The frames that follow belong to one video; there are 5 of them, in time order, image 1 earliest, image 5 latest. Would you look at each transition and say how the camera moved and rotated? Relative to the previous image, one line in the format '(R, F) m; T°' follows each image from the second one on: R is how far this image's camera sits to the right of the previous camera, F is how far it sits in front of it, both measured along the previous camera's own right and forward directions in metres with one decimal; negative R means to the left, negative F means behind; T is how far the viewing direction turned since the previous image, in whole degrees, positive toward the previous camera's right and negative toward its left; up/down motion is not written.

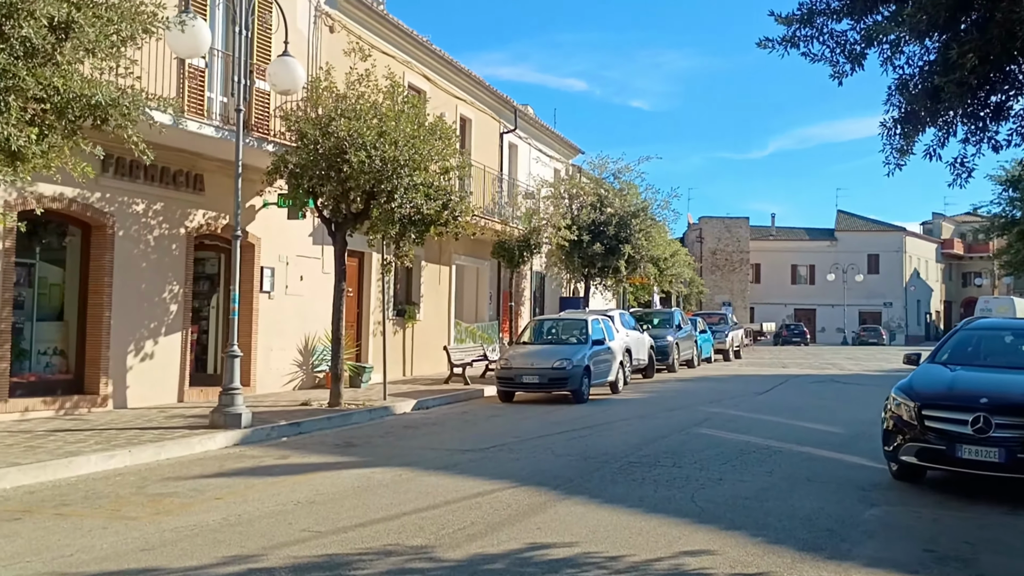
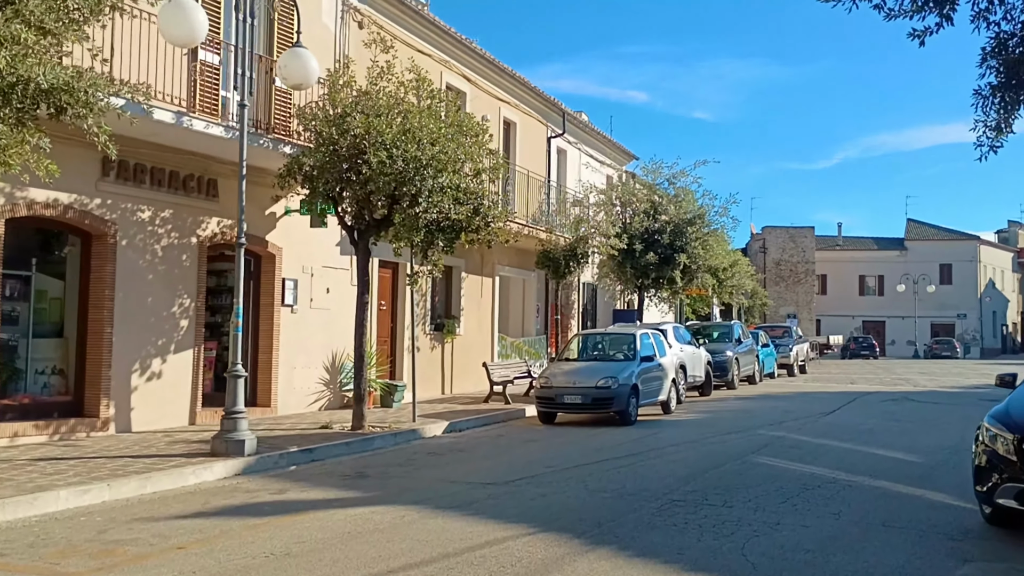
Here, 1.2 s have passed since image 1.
(+0.3, +1.2) m; -3°
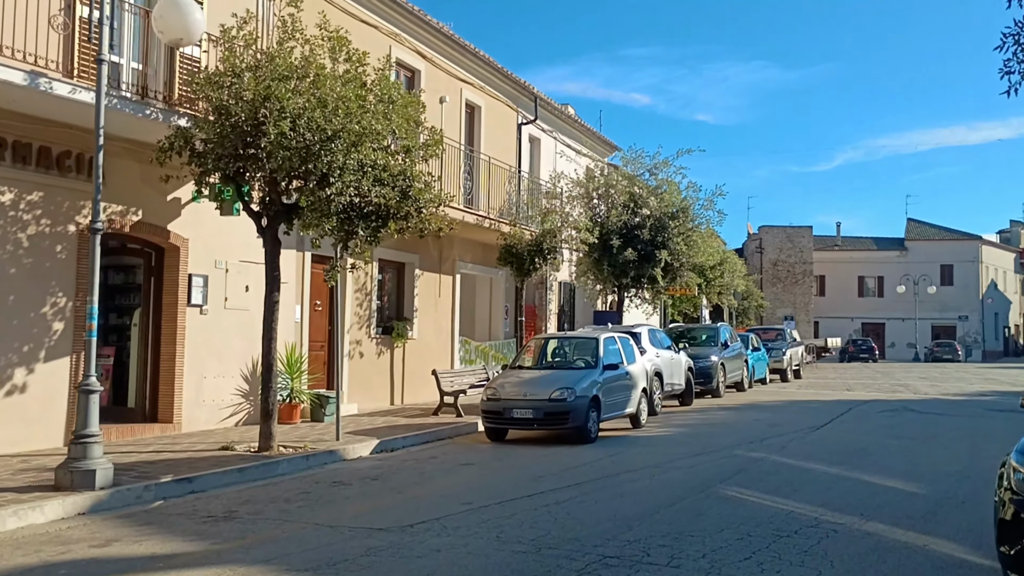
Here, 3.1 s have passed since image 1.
(+0.6, +1.9) m; 0°
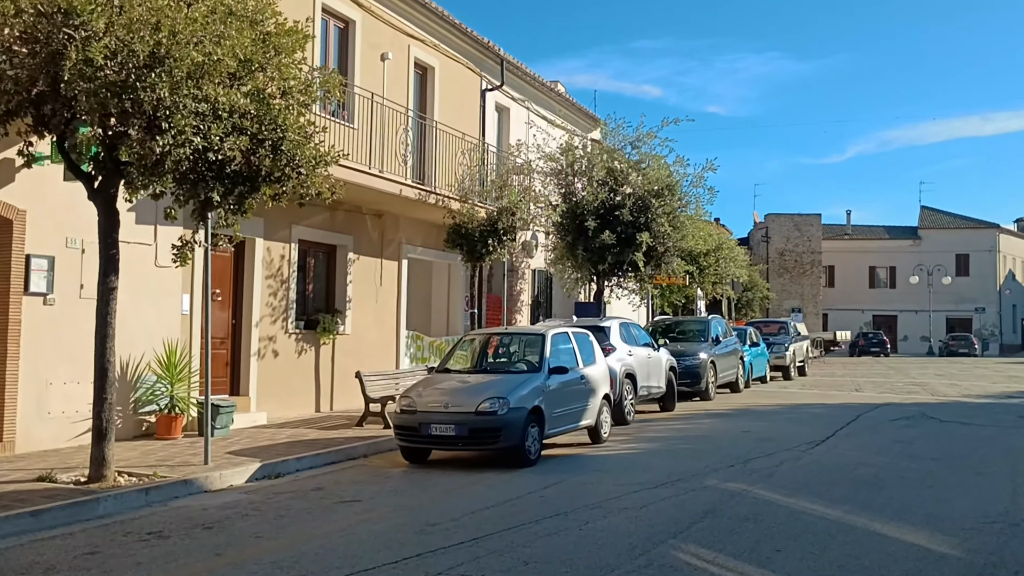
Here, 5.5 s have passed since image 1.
(+0.8, +2.6) m; -1°
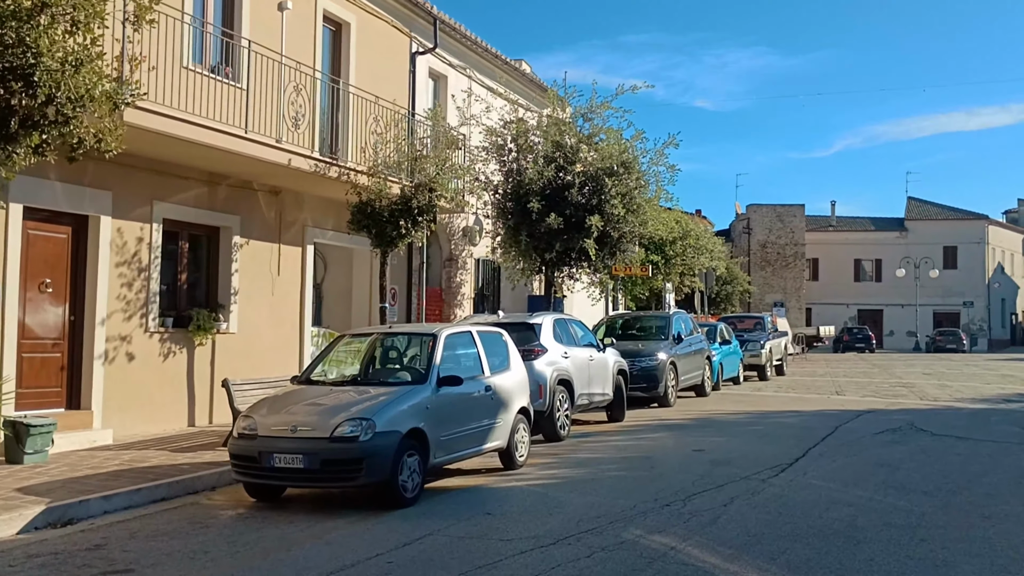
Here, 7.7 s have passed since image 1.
(+0.8, +2.4) m; +1°
